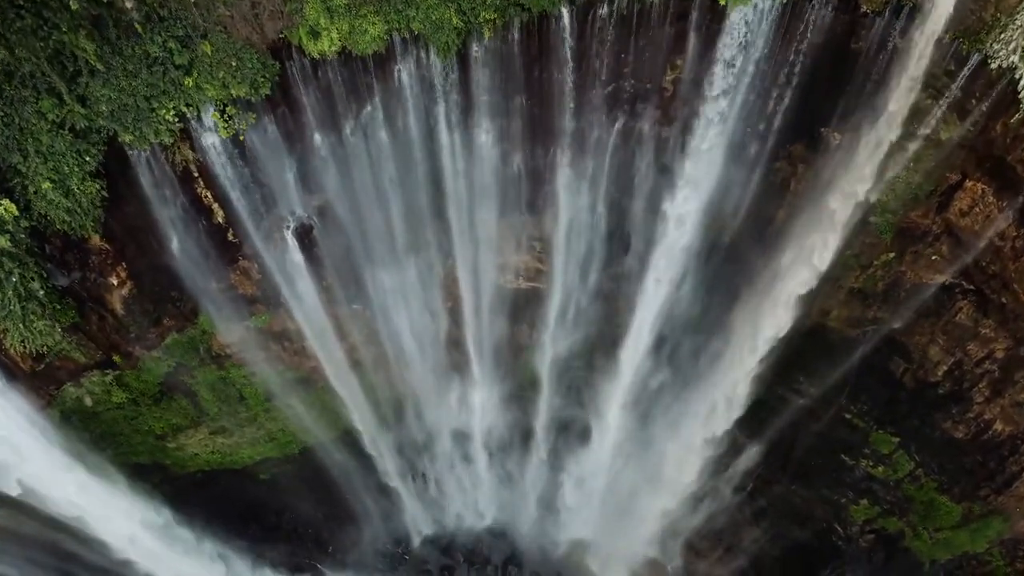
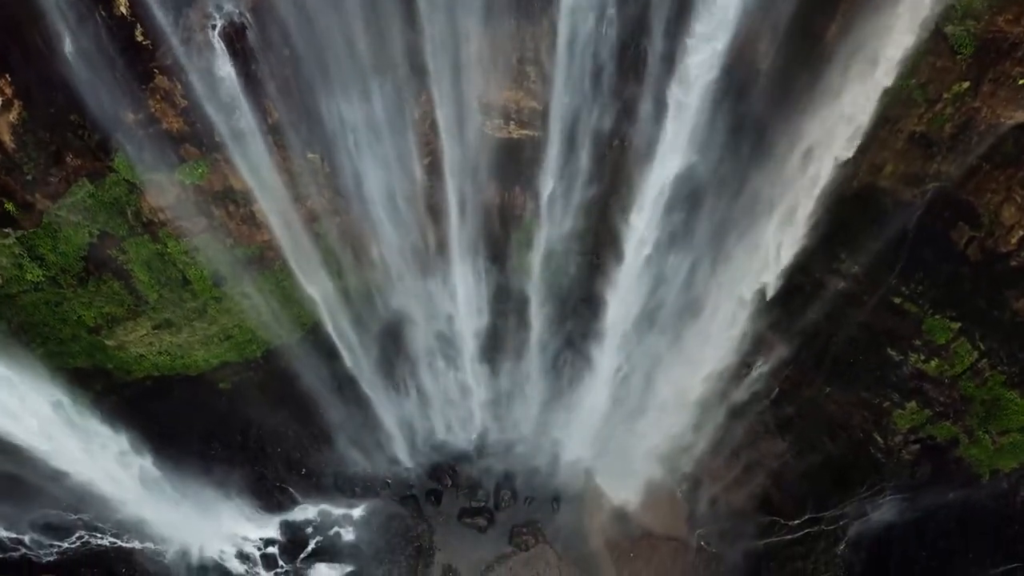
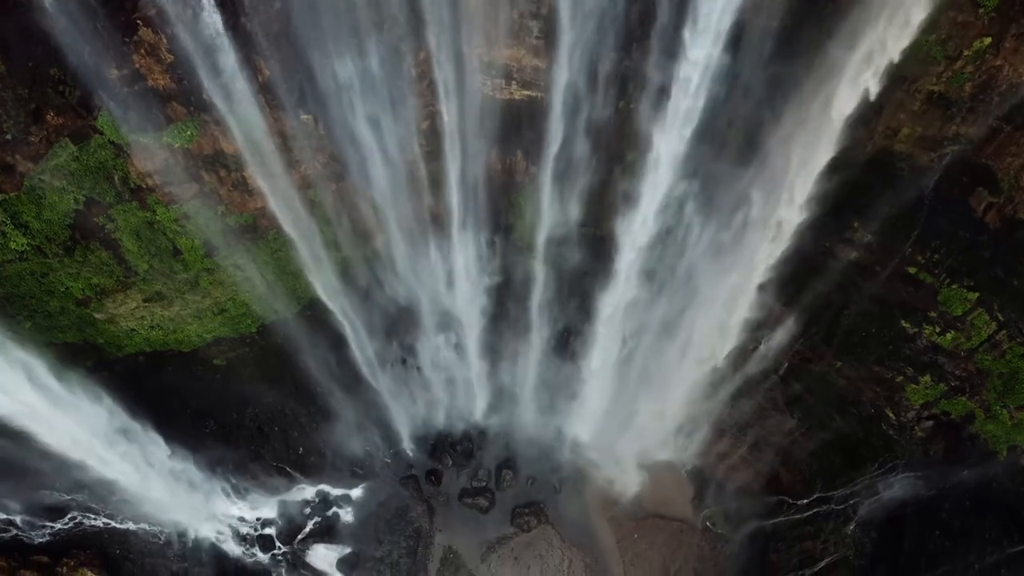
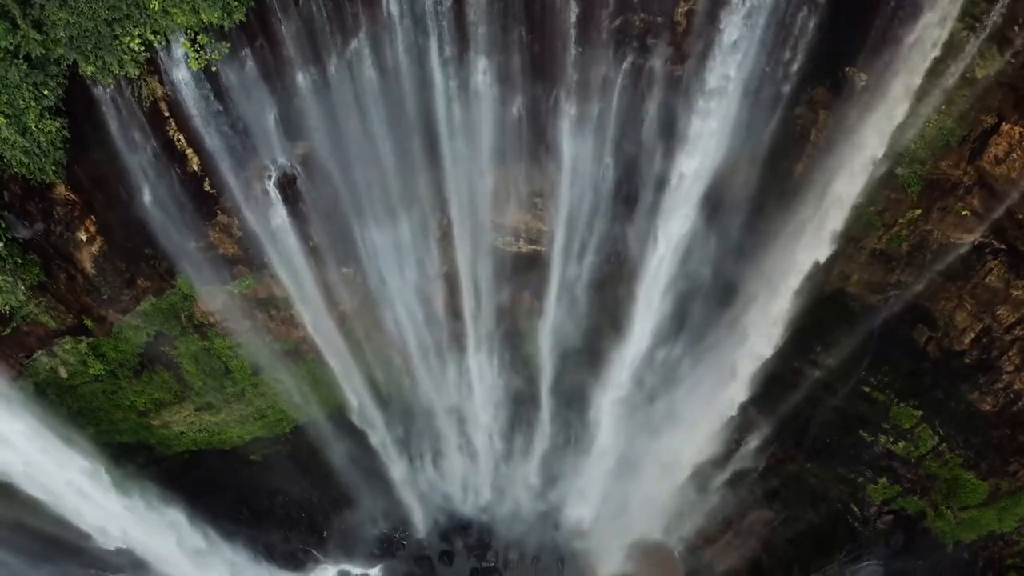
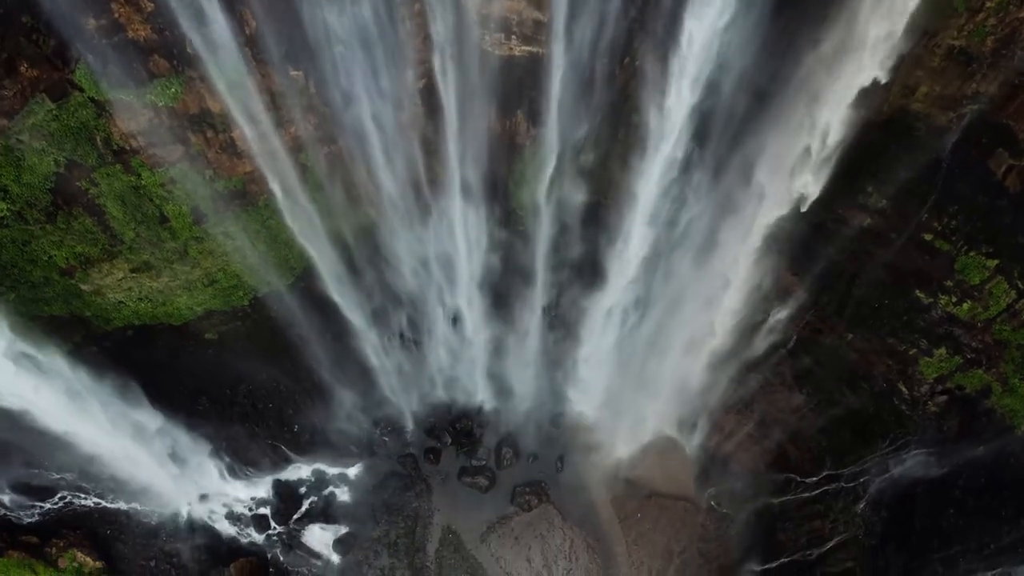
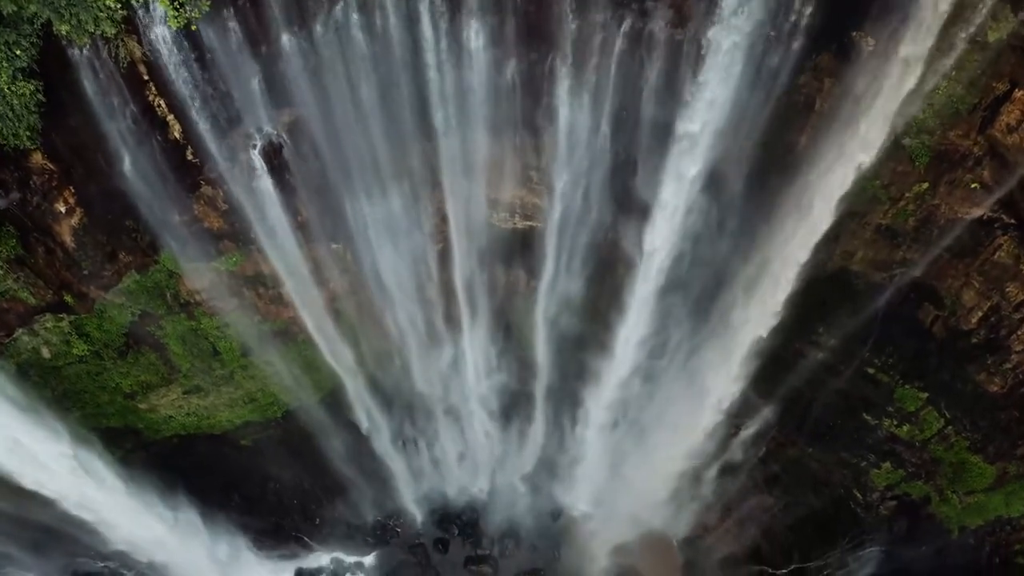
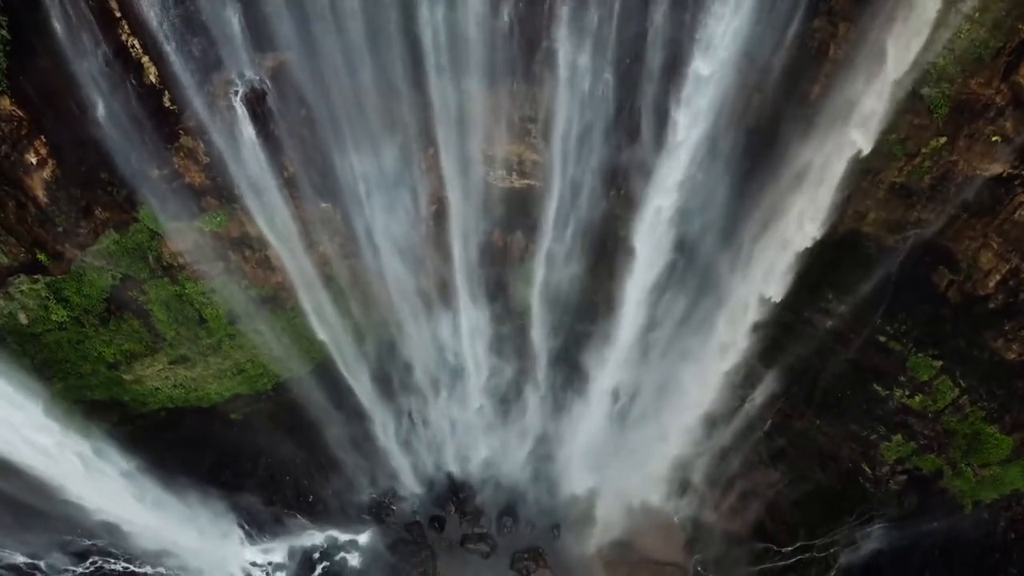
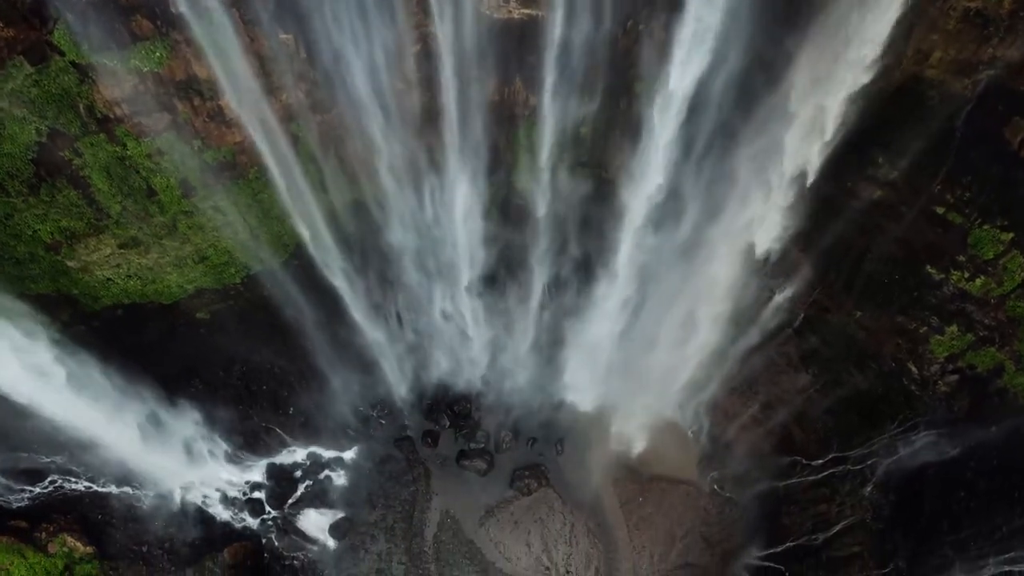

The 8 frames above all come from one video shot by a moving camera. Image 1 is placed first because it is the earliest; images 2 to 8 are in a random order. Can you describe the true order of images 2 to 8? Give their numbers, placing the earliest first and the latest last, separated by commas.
4, 6, 7, 2, 3, 5, 8
